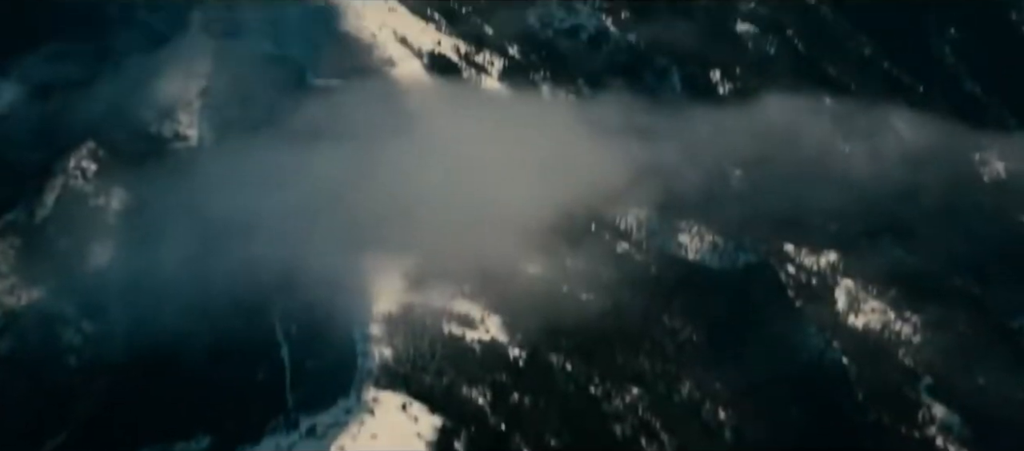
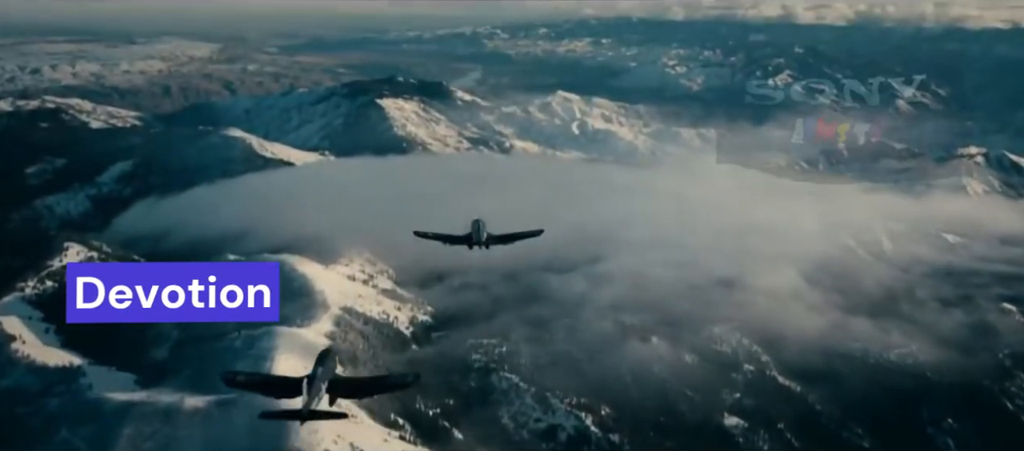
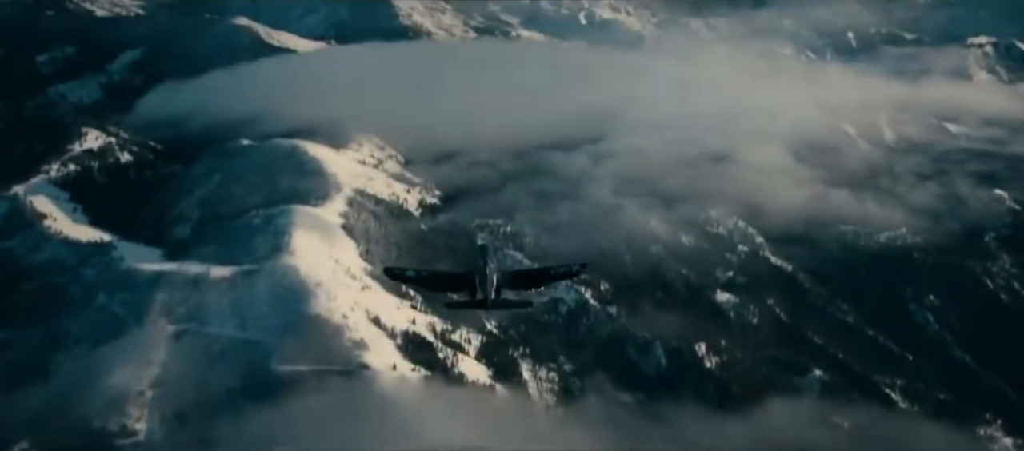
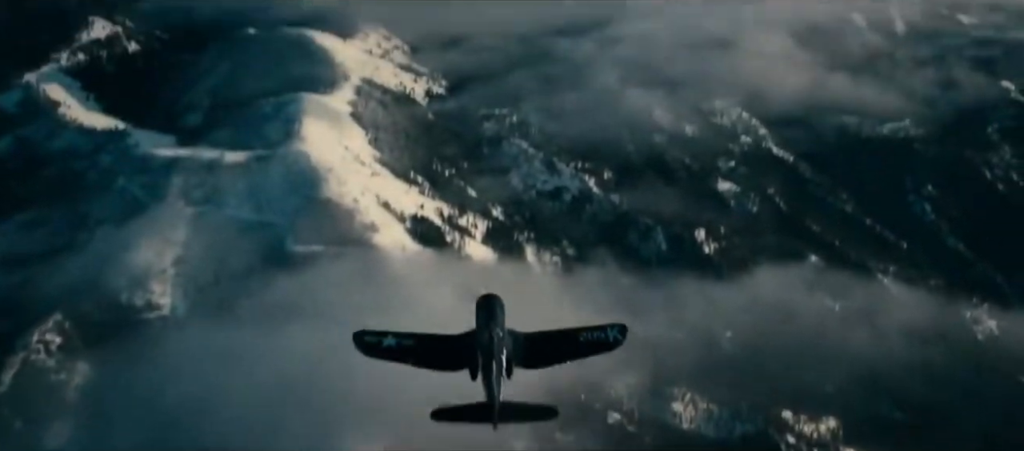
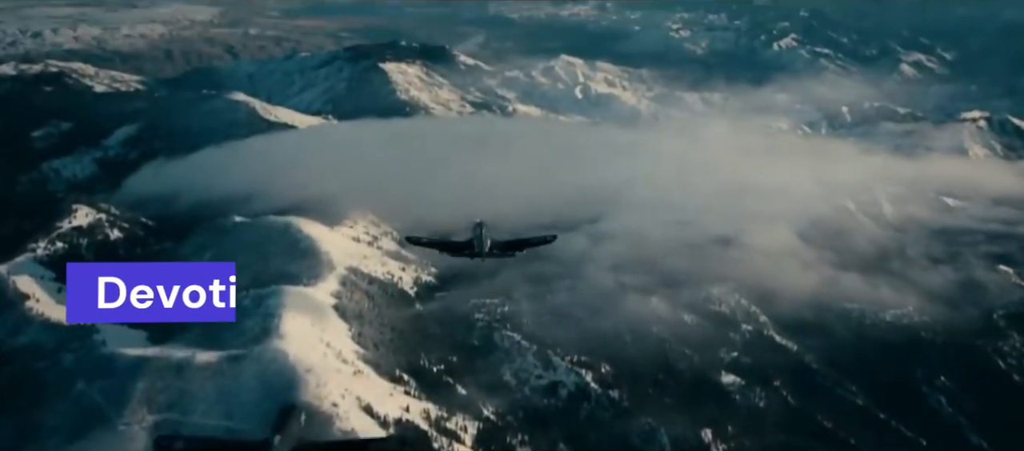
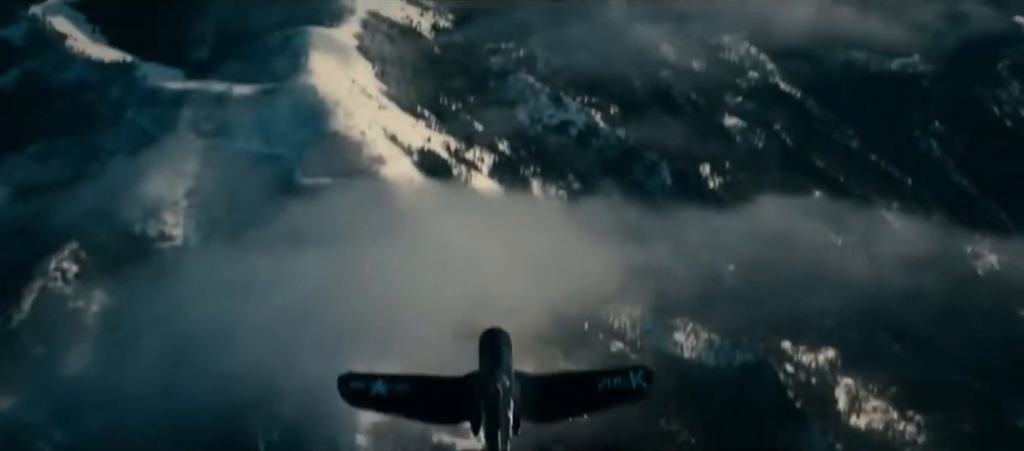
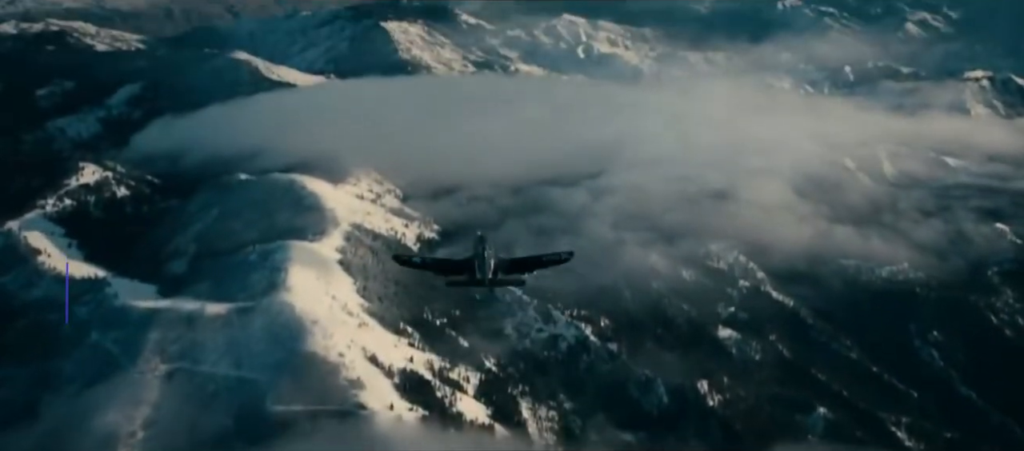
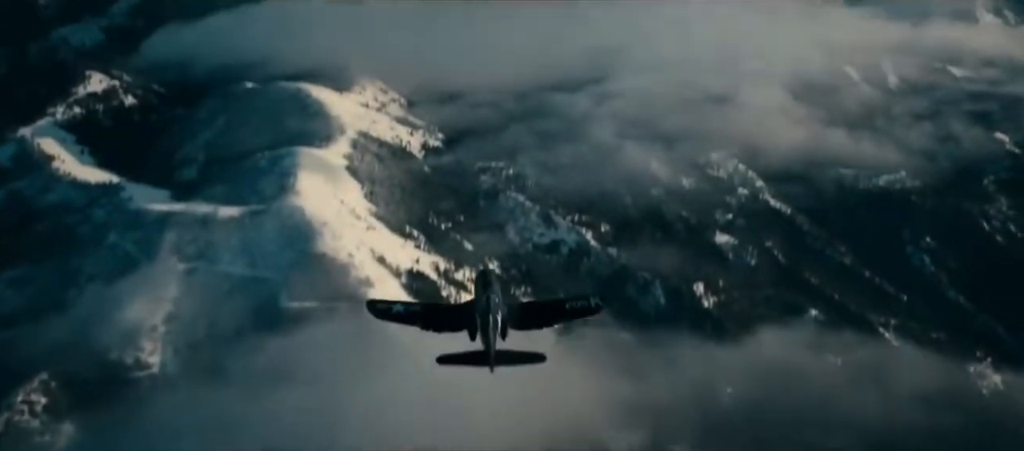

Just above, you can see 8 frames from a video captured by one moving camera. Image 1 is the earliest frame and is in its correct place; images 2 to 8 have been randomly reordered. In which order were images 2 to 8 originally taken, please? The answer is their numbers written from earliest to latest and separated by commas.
6, 4, 8, 3, 7, 5, 2
